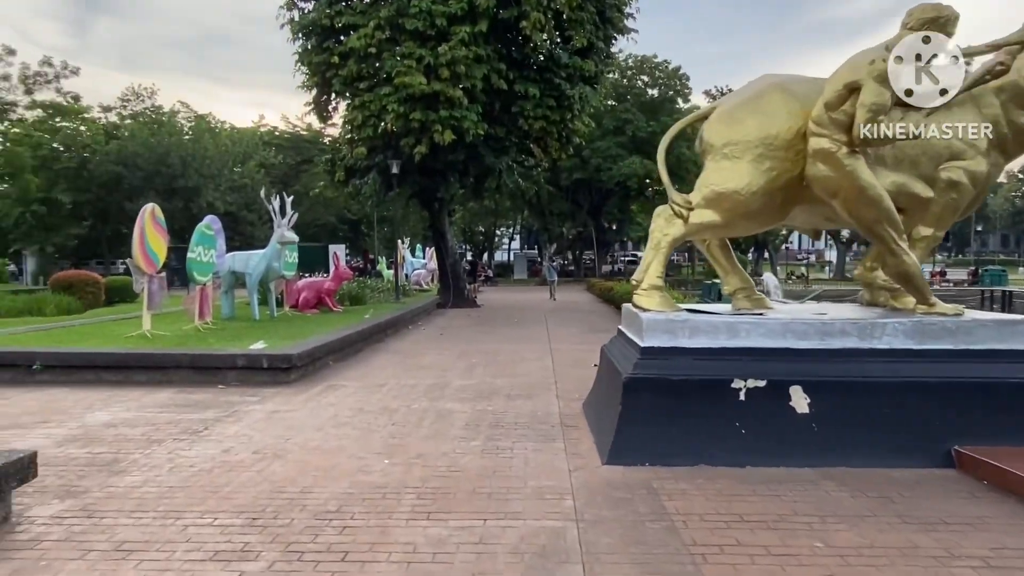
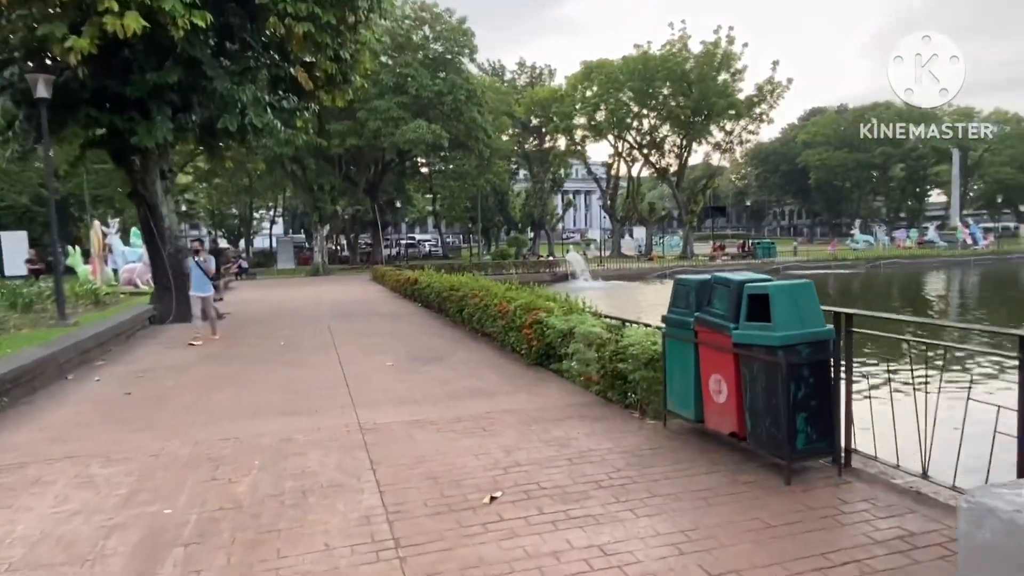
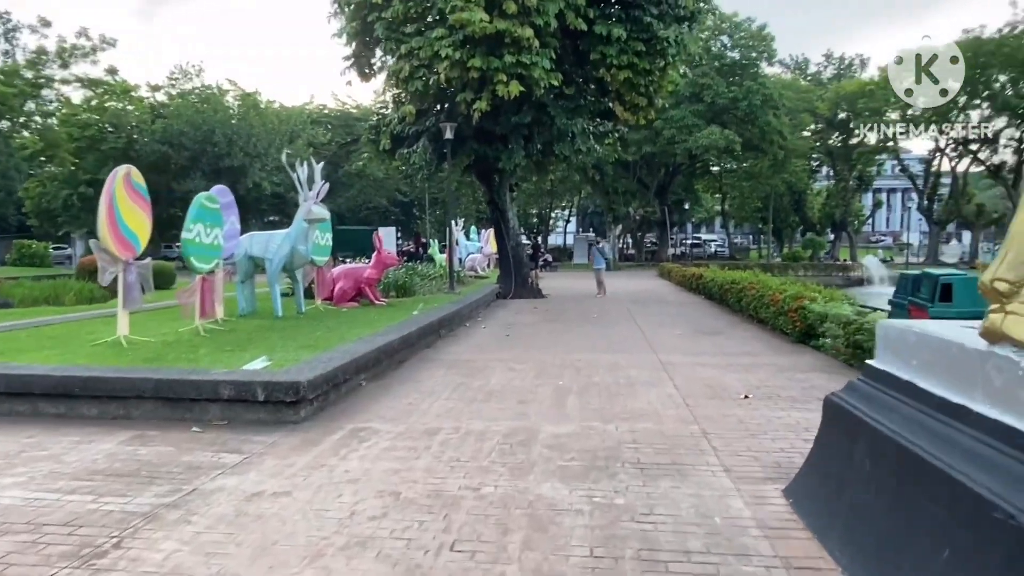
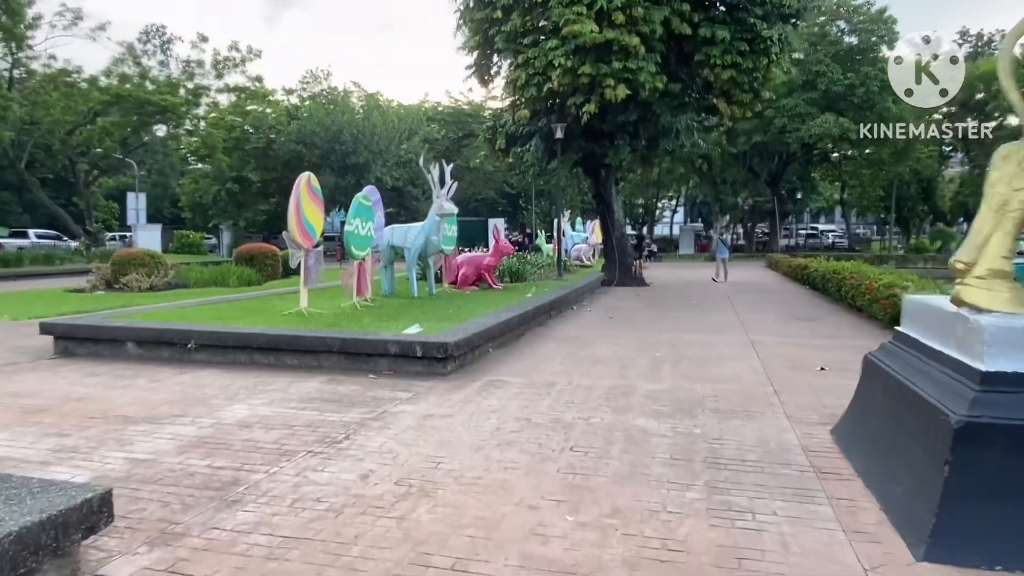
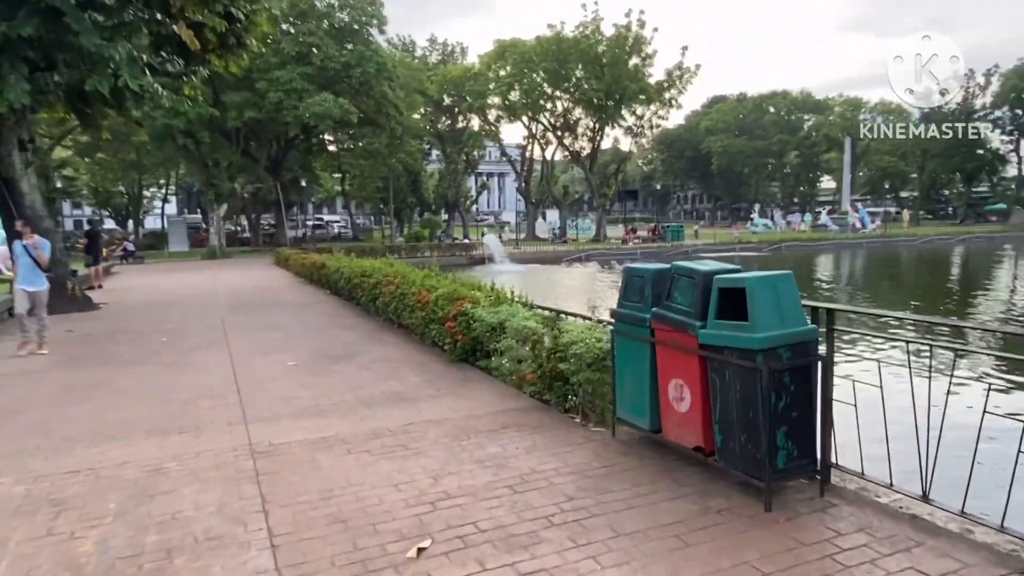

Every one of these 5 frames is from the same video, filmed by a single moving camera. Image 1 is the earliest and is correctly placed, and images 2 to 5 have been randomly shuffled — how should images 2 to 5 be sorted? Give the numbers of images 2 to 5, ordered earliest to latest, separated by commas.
4, 3, 2, 5
